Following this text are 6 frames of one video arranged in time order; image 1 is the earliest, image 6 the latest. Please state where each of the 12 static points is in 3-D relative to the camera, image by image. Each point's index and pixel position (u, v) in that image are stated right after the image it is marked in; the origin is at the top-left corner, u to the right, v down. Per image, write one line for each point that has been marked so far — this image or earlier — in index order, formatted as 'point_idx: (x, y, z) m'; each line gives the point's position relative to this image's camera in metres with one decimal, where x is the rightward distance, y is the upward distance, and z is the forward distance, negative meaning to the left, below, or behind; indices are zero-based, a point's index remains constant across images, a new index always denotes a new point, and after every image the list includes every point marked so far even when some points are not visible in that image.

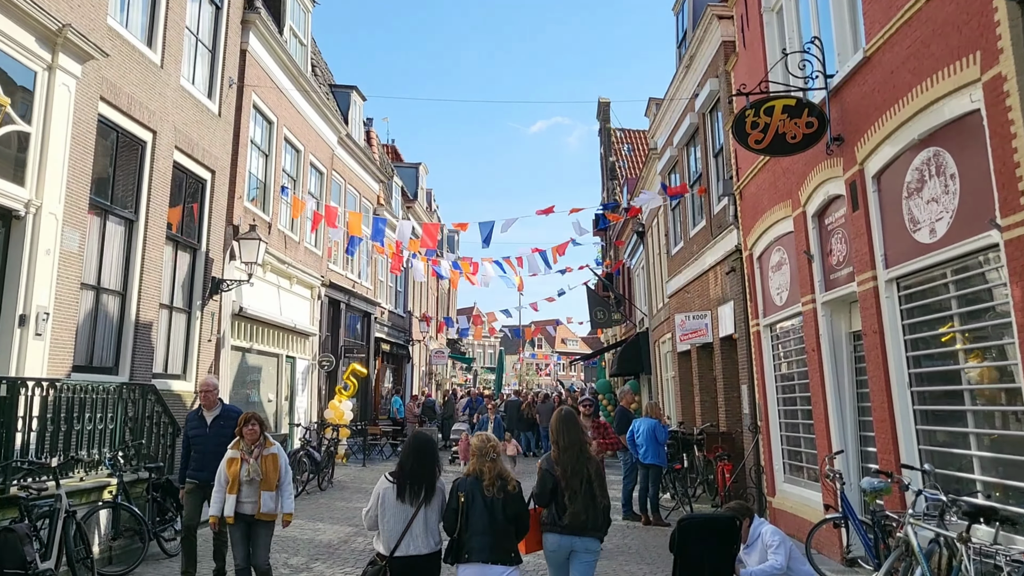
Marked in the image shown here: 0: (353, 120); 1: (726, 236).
0: (-3.3, +3.5, +19.5) m
1: (+2.4, +0.6, +10.5) m
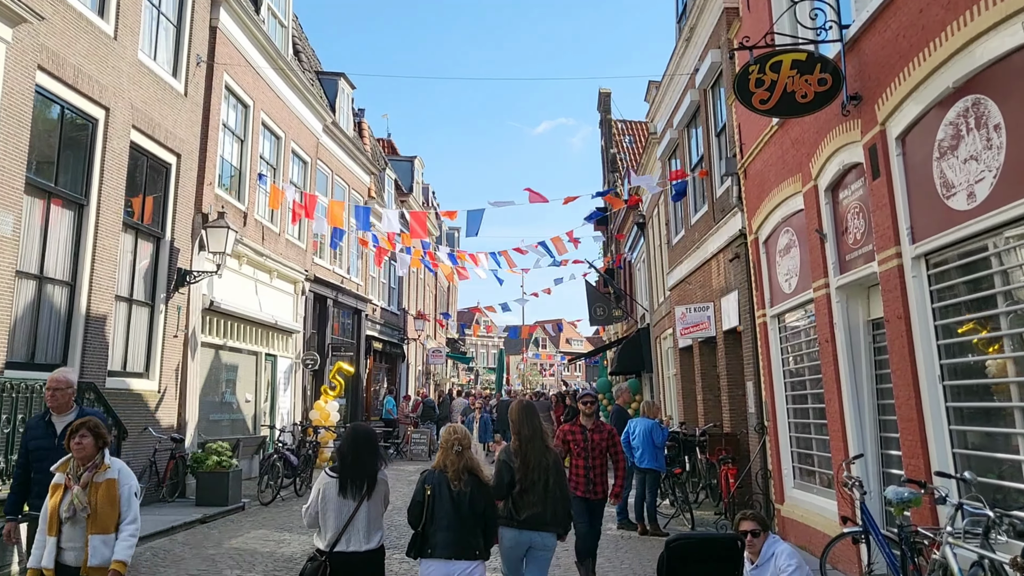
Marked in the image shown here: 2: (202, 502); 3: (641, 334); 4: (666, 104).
0: (-3.4, +3.6, +18.7) m
1: (+2.2, +0.7, +9.6) m
2: (-3.4, -2.3, +10.3) m
3: (+2.5, -0.9, +18.0) m
4: (+2.1, +2.6, +13.2) m
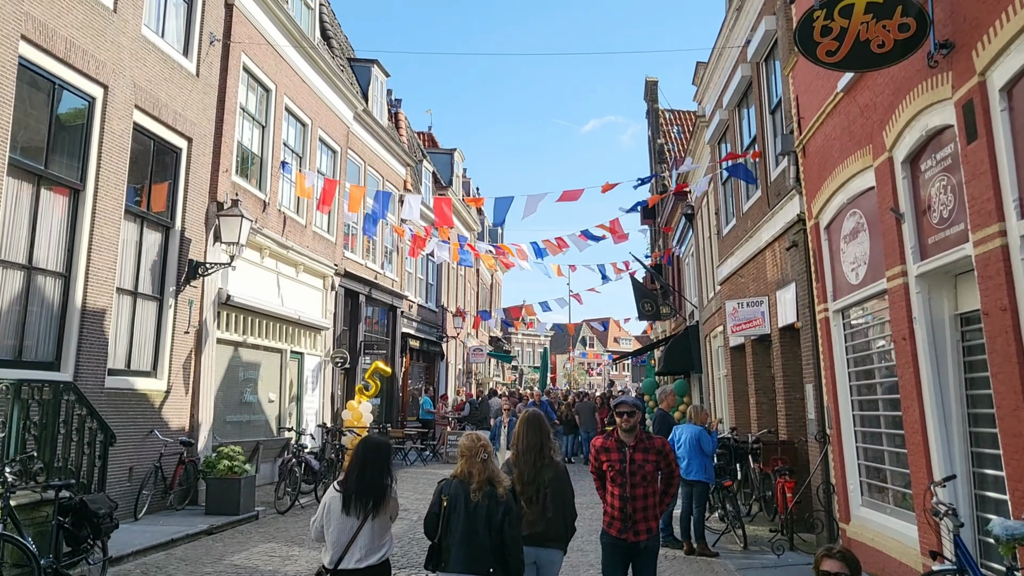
0: (-2.6, +3.6, +18.0) m
1: (+2.5, +0.8, +8.7) m
2: (-3.1, -2.3, +9.6) m
3: (+3.2, -0.8, +17.0) m
4: (+2.6, +2.7, +12.2) m
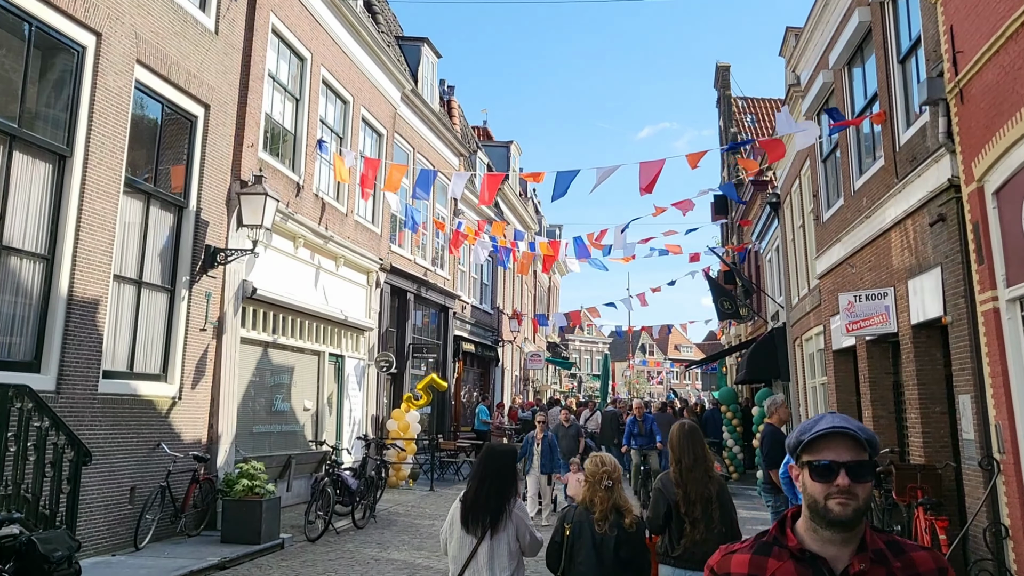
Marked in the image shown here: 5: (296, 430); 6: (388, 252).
0: (-1.5, +3.7, +16.6) m
1: (+3.0, +0.9, +6.9) m
2: (-2.5, -2.2, +8.2) m
3: (+4.2, -0.8, +15.2) m
4: (+3.4, +2.7, +10.5) m
5: (-2.6, -1.7, +11.3) m
6: (-1.9, +0.6, +14.6) m
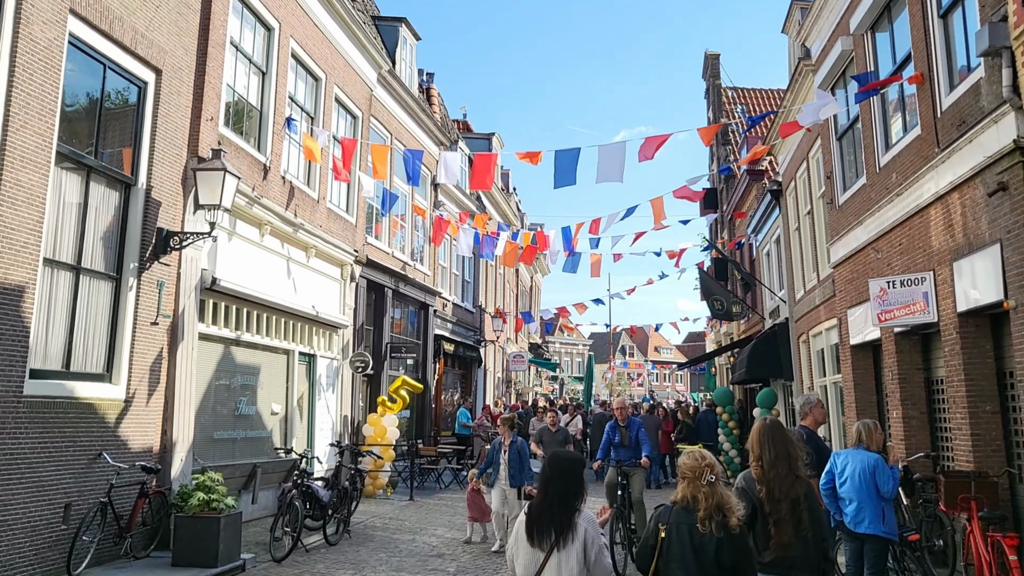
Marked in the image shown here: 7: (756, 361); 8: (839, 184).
0: (-1.8, +3.7, +15.6) m
1: (+3.0, +1.0, +6.0) m
2: (-2.5, -2.1, +7.2) m
3: (+4.0, -0.7, +14.3) m
4: (+3.2, +2.8, +9.6) m
5: (-2.7, -1.6, +10.2) m
6: (-2.1, +0.6, +13.6) m
7: (+3.5, -1.1, +13.8) m
8: (+3.4, +1.1, +9.9) m
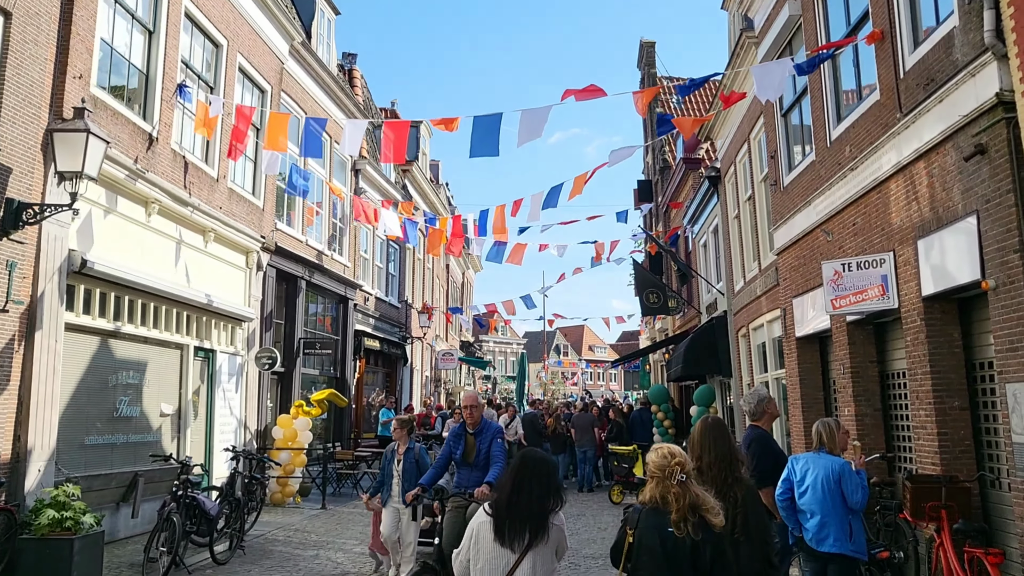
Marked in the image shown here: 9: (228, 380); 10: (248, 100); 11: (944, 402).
0: (-3.0, +3.9, +14.5) m
1: (+2.5, +1.1, +5.3) m
2: (-3.1, -1.9, +6.1) m
3: (+2.9, -0.5, +13.6) m
4: (+2.5, +3.0, +8.9) m
5: (-3.5, -1.5, +9.1) m
6: (-3.2, +0.8, +12.5) m
7: (+2.5, -0.9, +13.0) m
8: (+2.7, +1.2, +9.2) m
9: (-3.3, -1.1, +11.1) m
10: (-3.2, +2.3, +11.5) m
11: (+2.7, -0.7, +5.9) m
